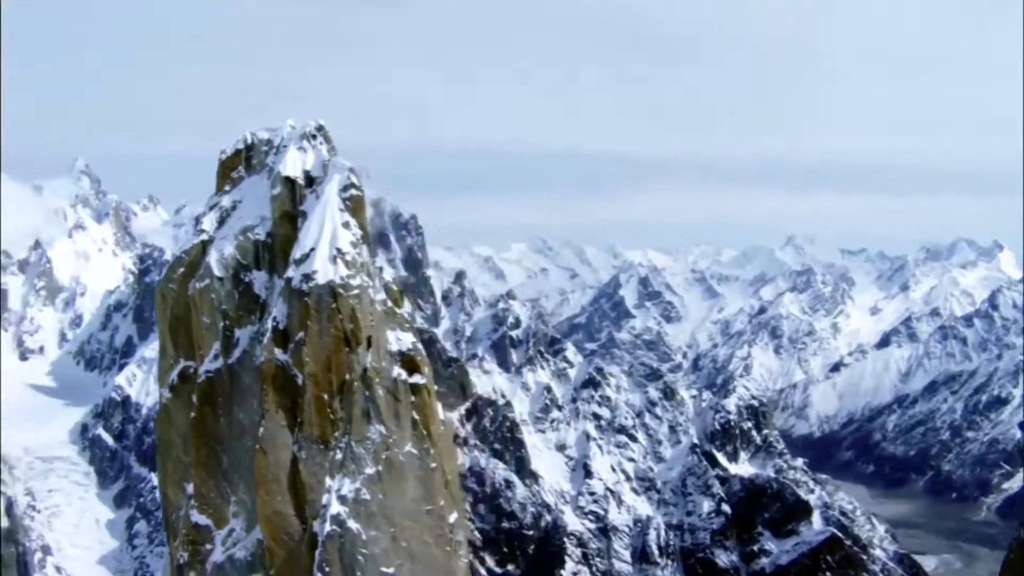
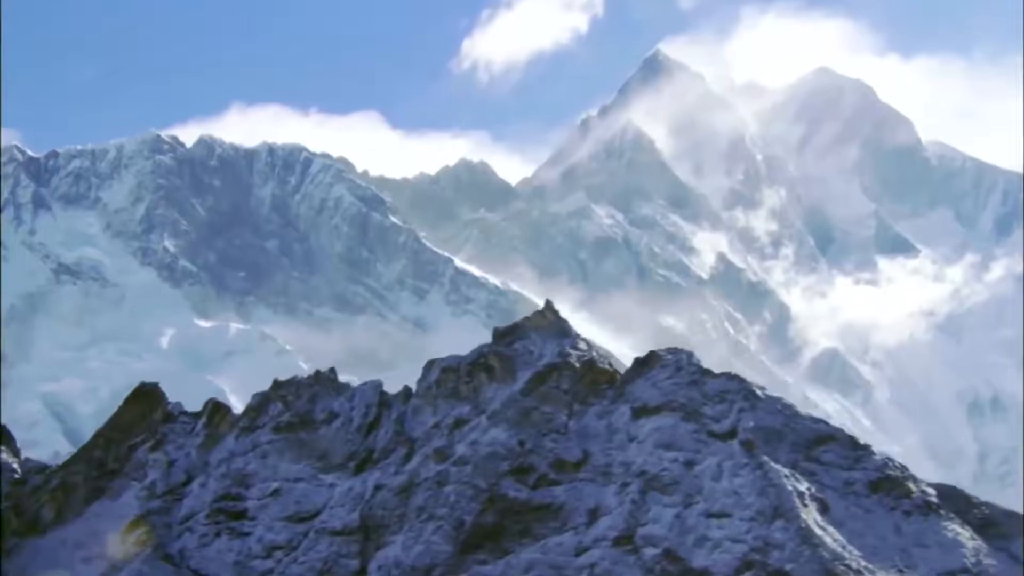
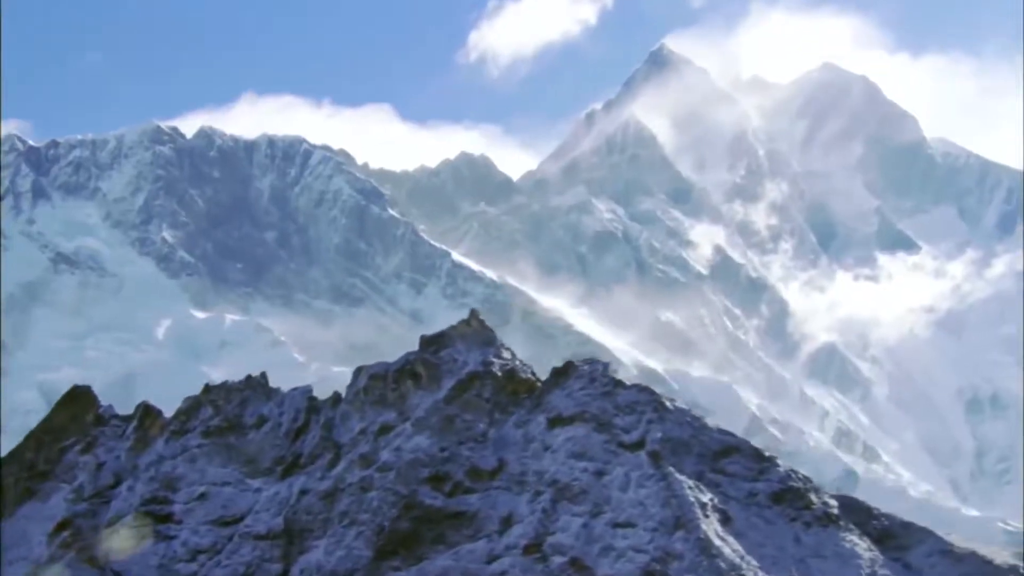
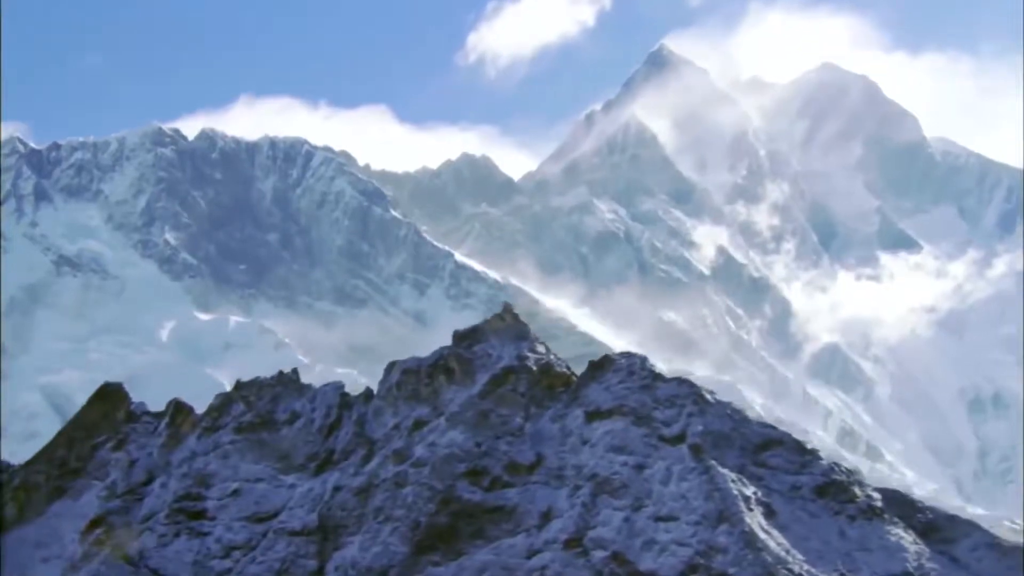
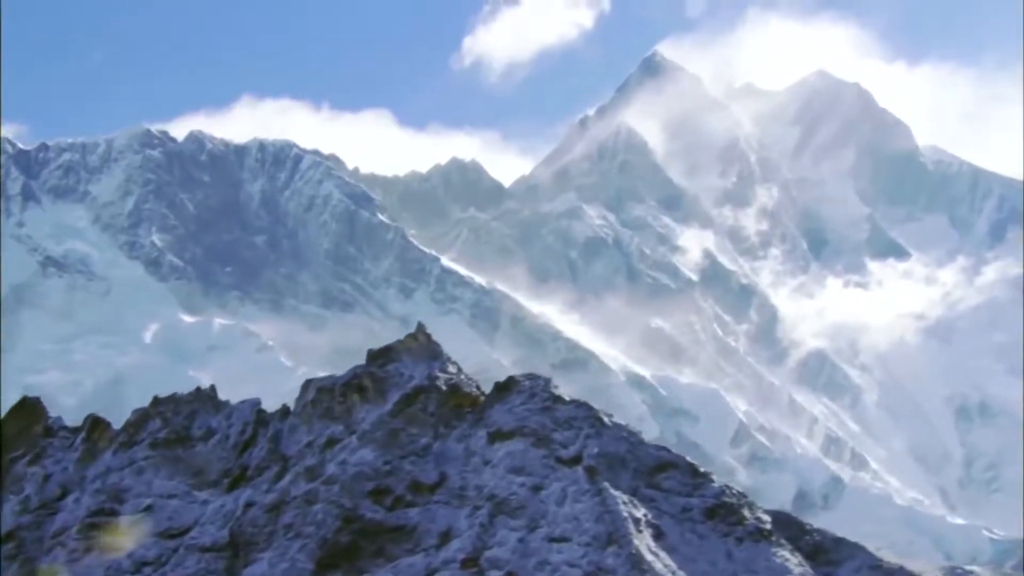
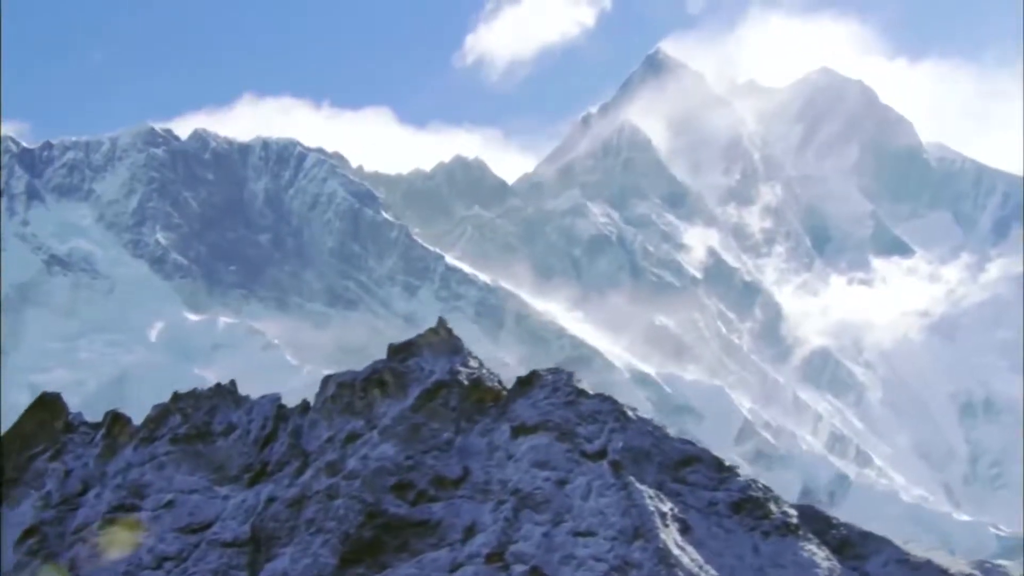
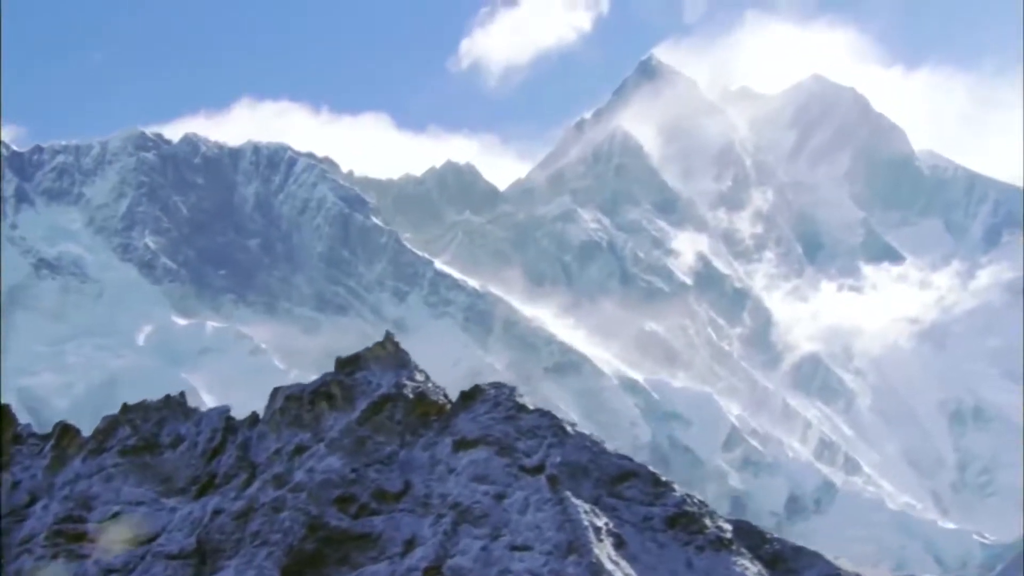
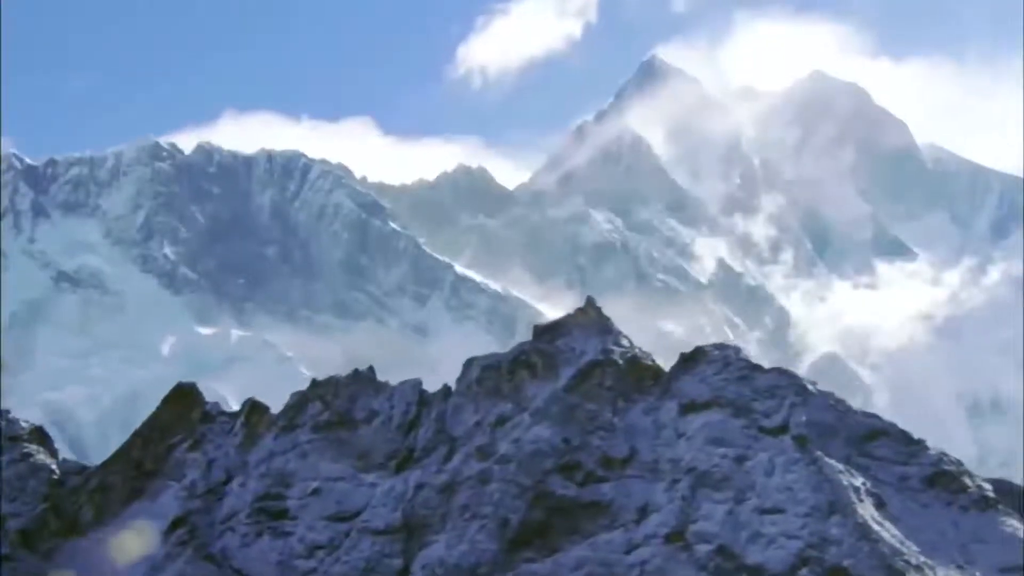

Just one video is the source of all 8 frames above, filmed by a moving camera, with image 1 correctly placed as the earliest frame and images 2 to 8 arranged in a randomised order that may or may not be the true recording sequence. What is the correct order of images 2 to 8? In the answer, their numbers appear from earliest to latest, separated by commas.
8, 2, 4, 3, 6, 5, 7
